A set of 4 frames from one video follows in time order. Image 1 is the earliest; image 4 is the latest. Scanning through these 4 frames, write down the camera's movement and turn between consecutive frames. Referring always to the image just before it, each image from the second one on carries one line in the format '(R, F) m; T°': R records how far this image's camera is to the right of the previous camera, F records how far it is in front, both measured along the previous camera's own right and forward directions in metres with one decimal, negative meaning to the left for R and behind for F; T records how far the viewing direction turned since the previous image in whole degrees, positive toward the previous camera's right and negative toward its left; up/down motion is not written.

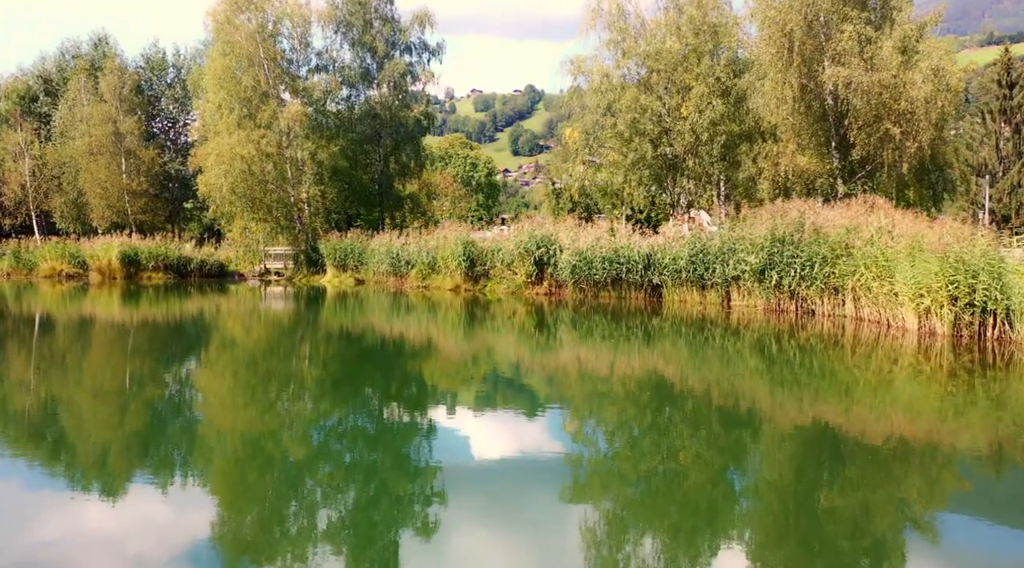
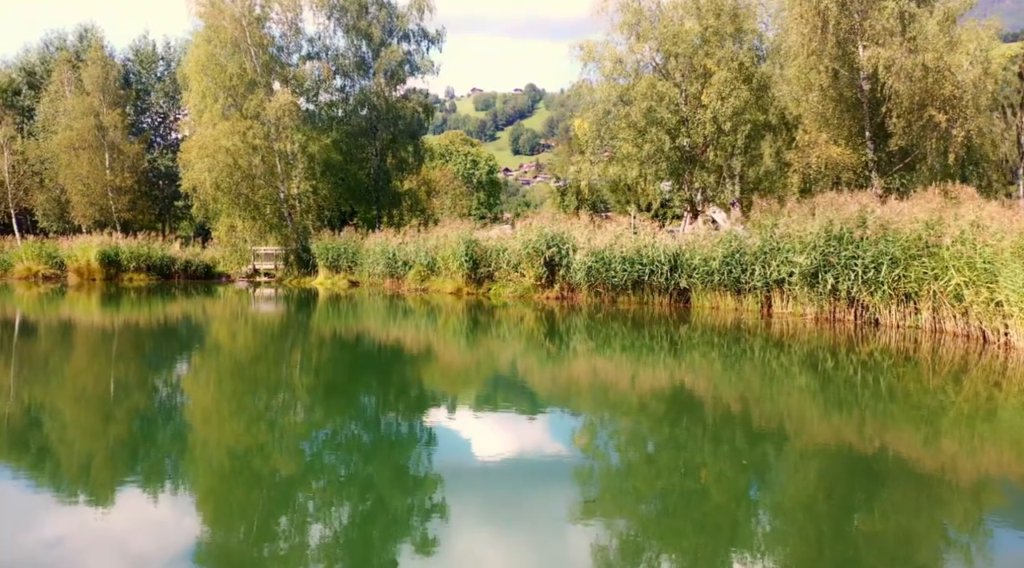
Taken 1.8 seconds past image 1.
(-0.1, +0.9) m; 0°
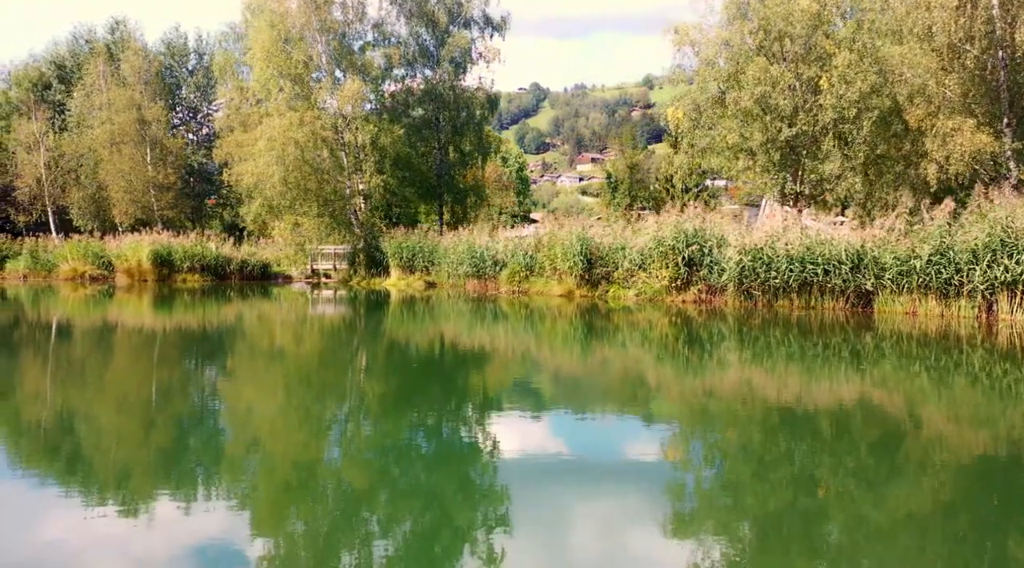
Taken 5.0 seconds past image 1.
(-1.0, +0.8) m; 0°
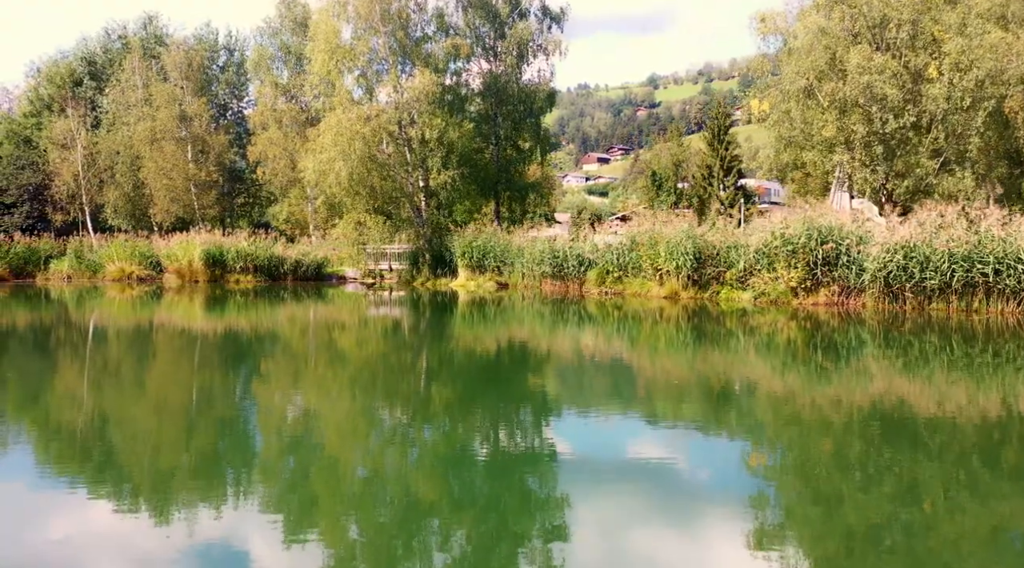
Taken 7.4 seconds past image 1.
(-0.8, +0.5) m; 0°
